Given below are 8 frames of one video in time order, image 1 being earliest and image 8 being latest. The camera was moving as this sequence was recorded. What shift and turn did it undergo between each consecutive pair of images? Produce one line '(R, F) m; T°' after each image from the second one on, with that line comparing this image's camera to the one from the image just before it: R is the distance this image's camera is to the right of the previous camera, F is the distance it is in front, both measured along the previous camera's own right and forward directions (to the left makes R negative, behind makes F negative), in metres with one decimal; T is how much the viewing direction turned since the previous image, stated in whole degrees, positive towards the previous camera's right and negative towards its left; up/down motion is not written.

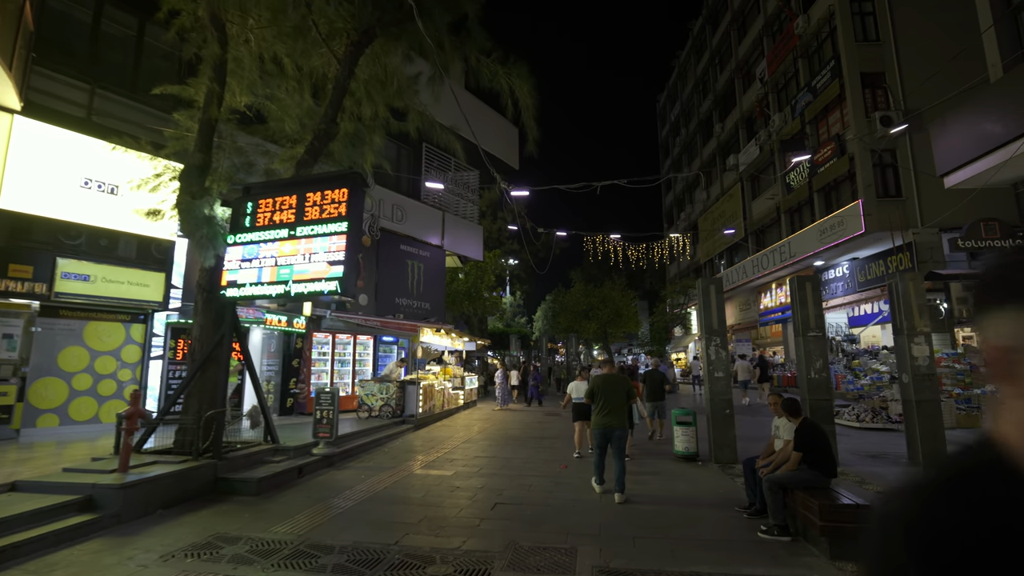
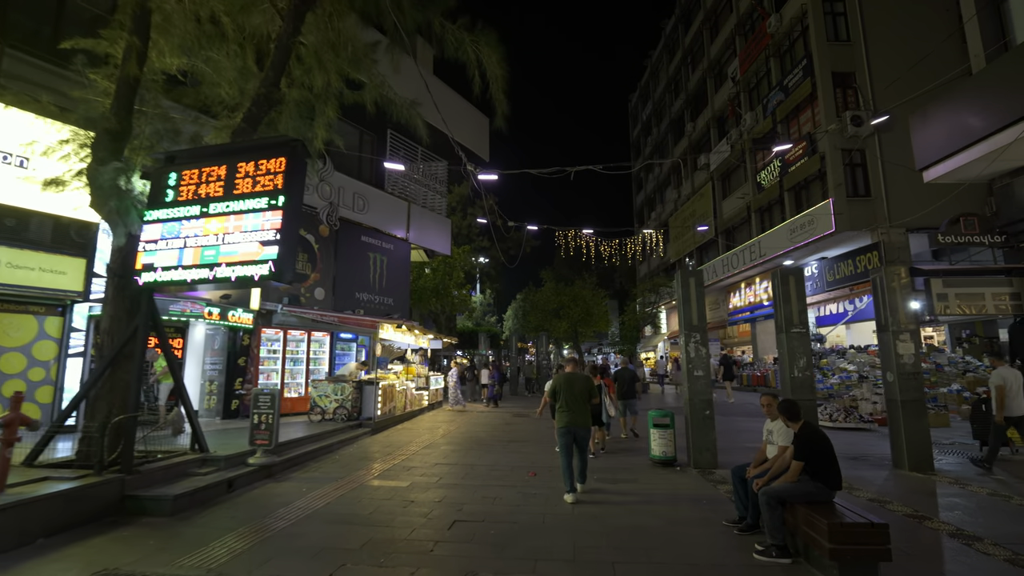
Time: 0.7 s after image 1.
(+0.1, +0.8) m; +3°
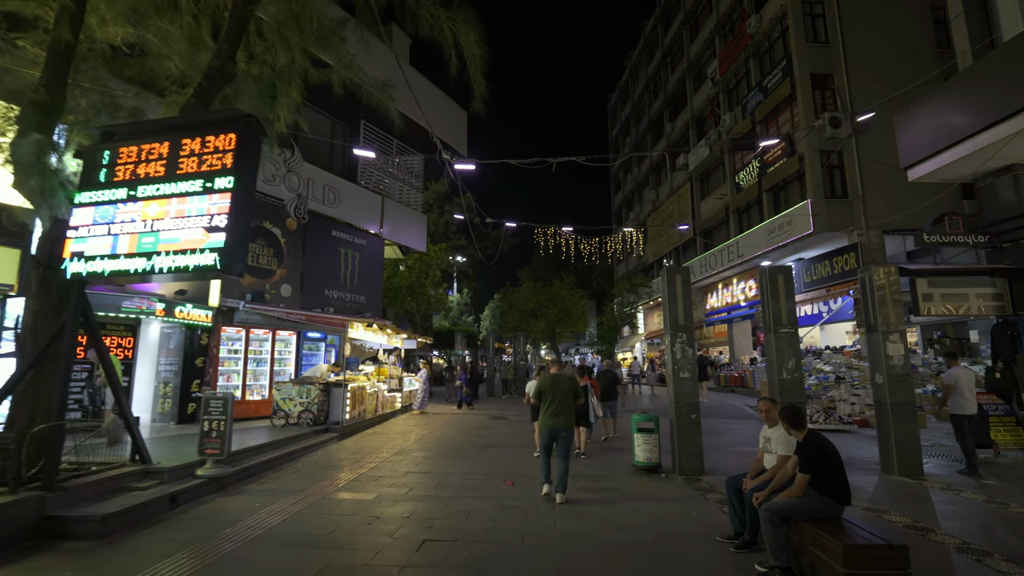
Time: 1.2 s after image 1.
(0.0, +0.5) m; +3°
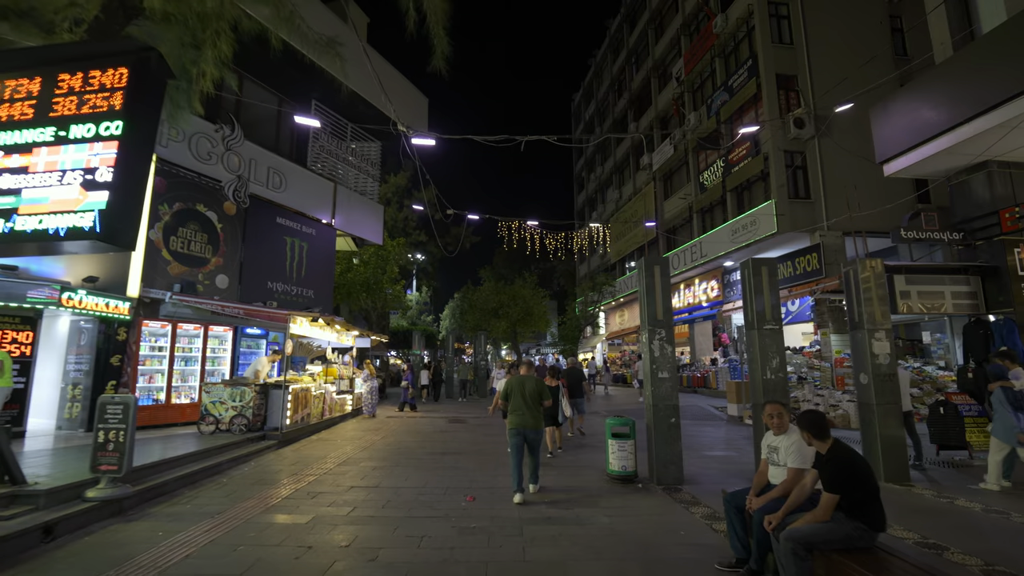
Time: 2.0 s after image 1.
(0.0, +0.9) m; +4°
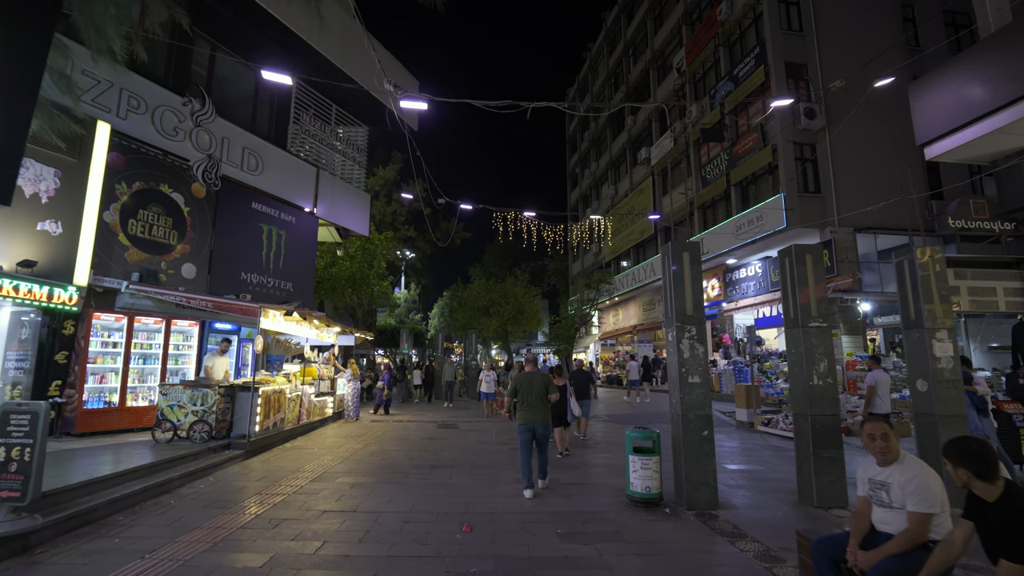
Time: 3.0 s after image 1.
(-0.2, +1.1) m; +1°
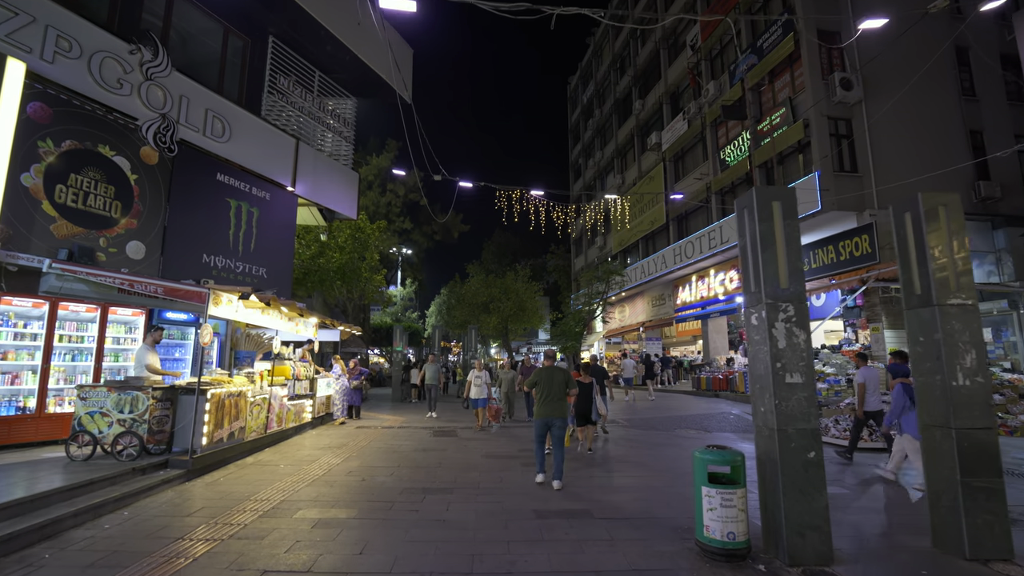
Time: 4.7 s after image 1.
(-0.2, +1.8) m; 0°
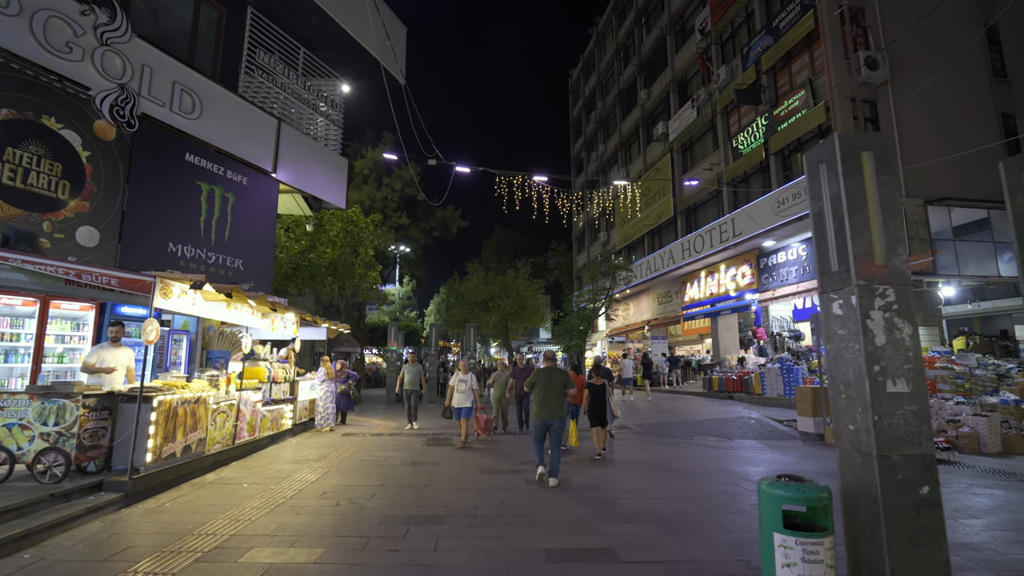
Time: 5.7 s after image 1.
(0.0, +1.1) m; 0°
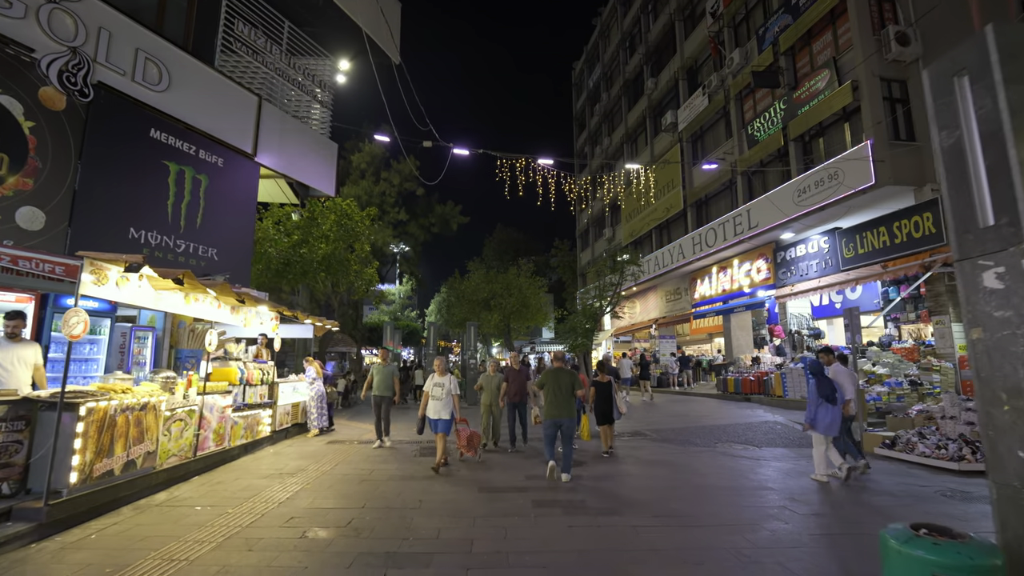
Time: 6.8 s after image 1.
(0.0, +1.1) m; 0°
